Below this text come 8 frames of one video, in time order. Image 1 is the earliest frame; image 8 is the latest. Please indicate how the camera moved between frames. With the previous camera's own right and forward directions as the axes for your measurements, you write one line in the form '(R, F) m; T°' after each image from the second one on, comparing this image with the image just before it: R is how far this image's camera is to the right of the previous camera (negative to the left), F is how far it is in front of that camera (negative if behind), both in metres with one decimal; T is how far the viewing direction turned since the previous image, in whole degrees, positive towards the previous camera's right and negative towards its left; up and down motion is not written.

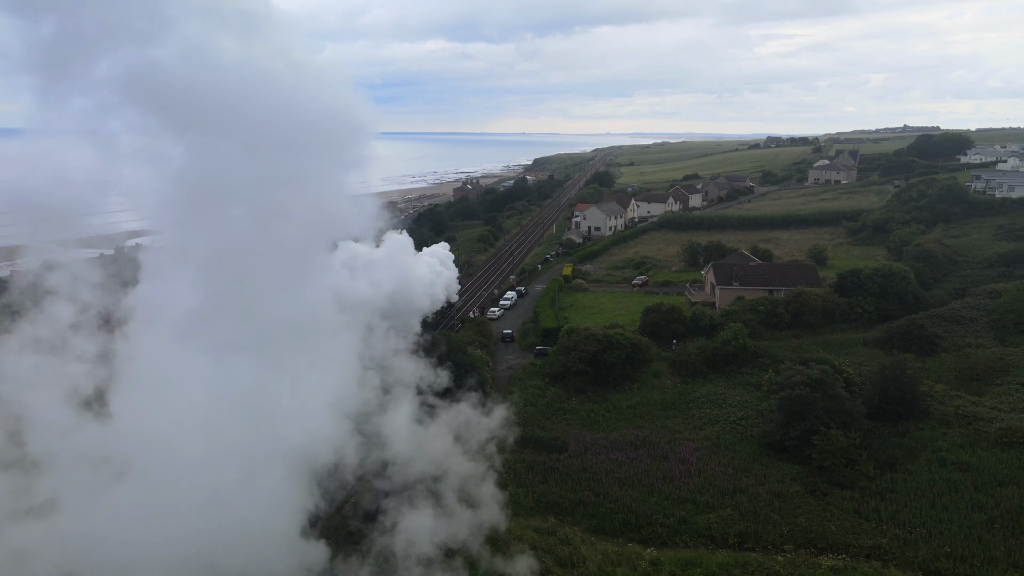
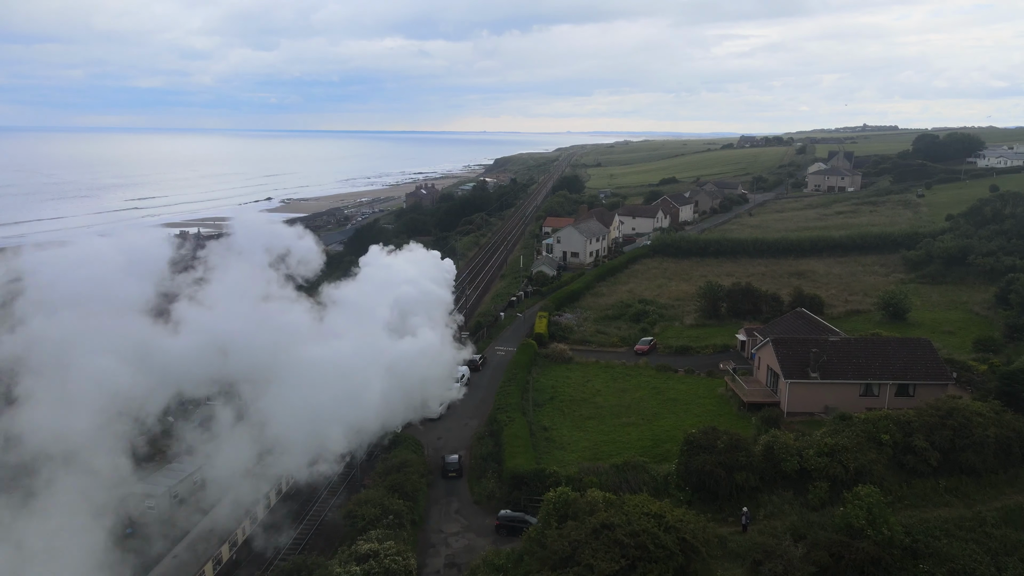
(+0.4, +10.6) m; +3°
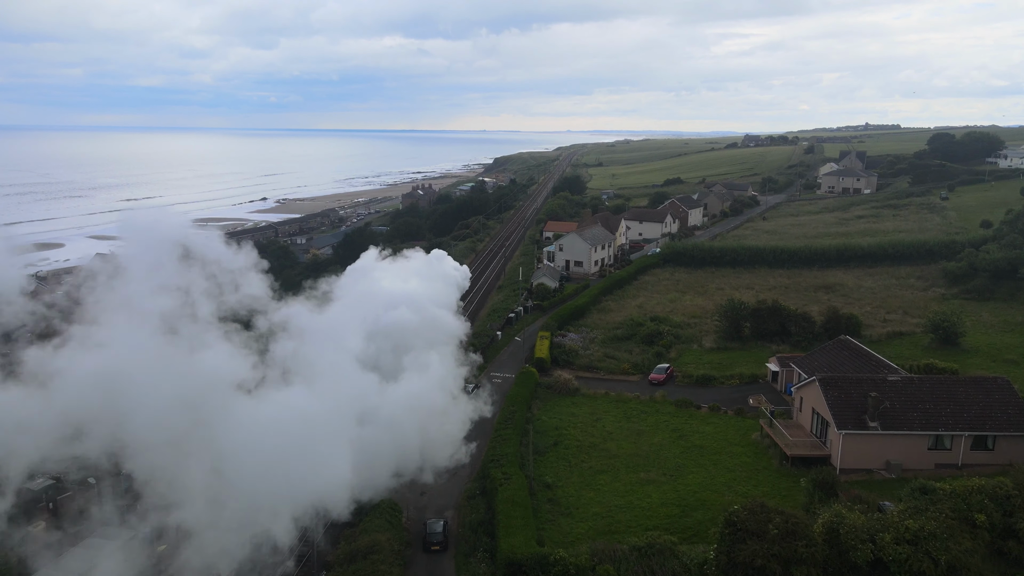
(+0.1, +3.0) m; 0°
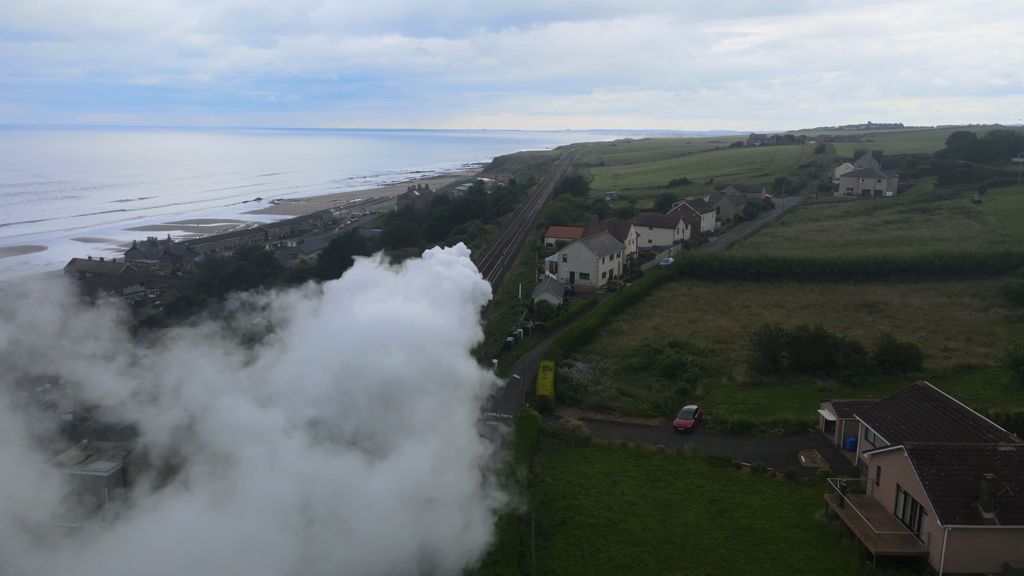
(+0.1, +3.5) m; 0°
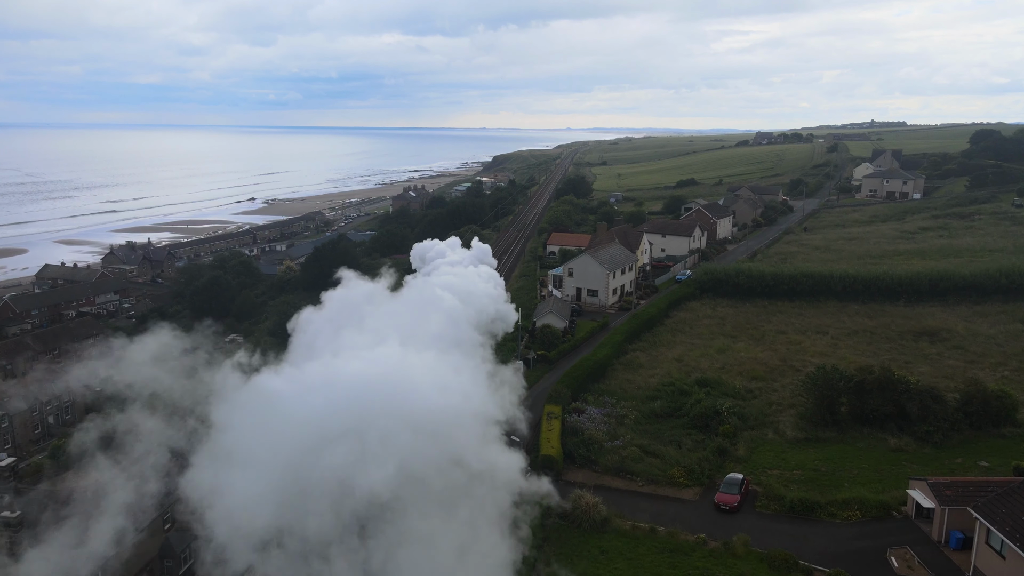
(+0.1, +3.8) m; 0°
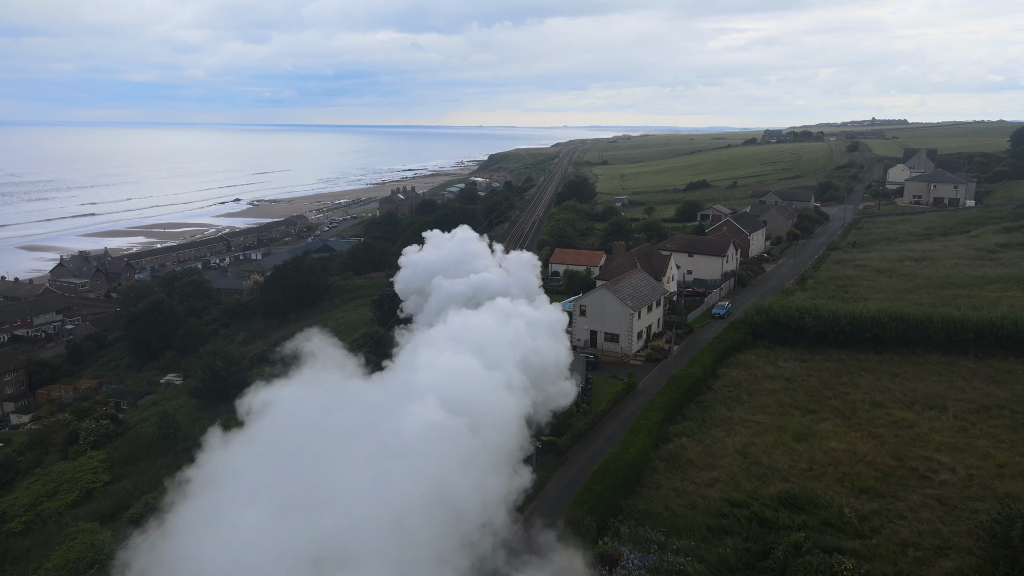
(0.0, +6.5) m; 0°
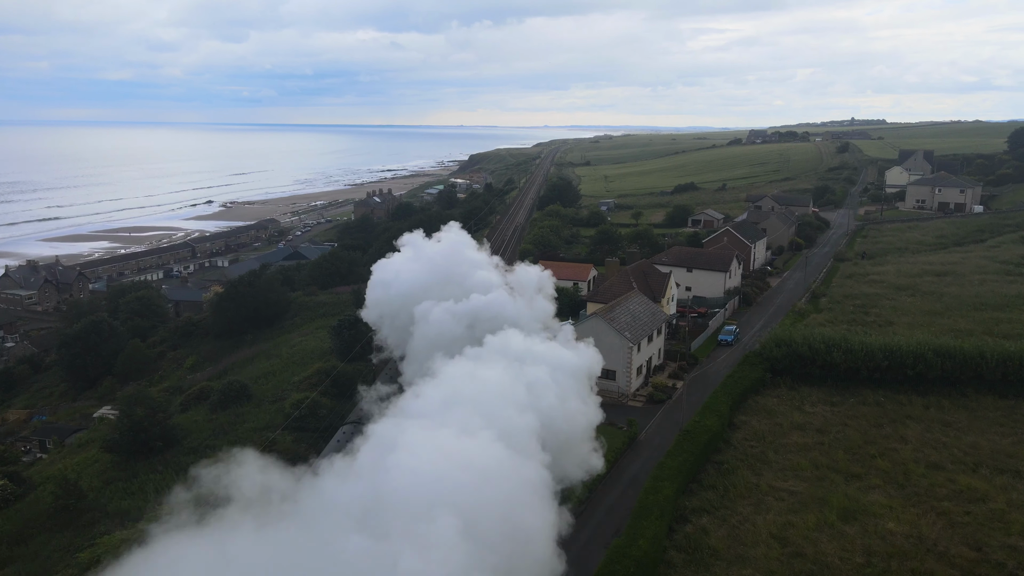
(+0.1, +3.2) m; +1°
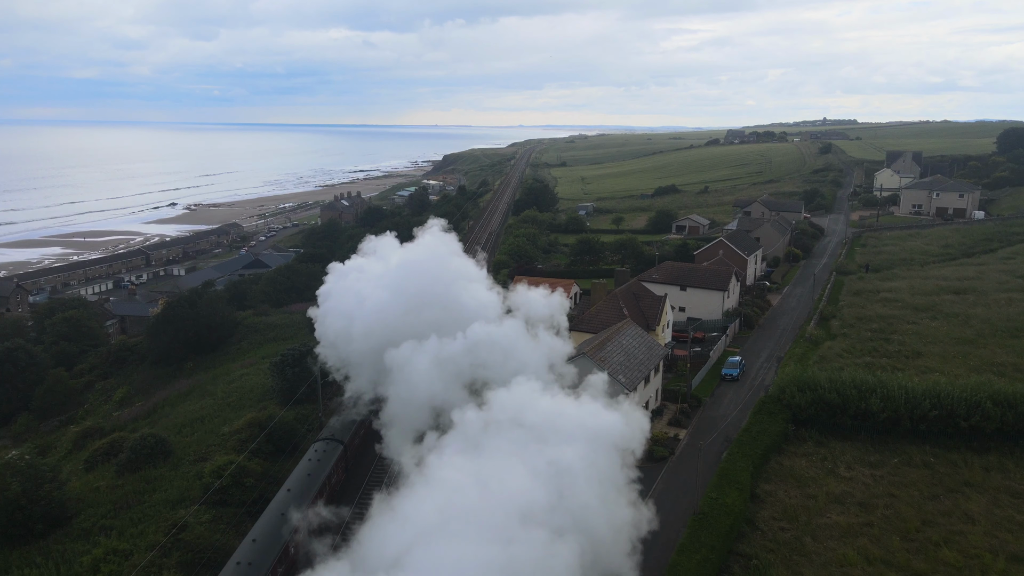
(+0.1, +3.2) m; +2°
